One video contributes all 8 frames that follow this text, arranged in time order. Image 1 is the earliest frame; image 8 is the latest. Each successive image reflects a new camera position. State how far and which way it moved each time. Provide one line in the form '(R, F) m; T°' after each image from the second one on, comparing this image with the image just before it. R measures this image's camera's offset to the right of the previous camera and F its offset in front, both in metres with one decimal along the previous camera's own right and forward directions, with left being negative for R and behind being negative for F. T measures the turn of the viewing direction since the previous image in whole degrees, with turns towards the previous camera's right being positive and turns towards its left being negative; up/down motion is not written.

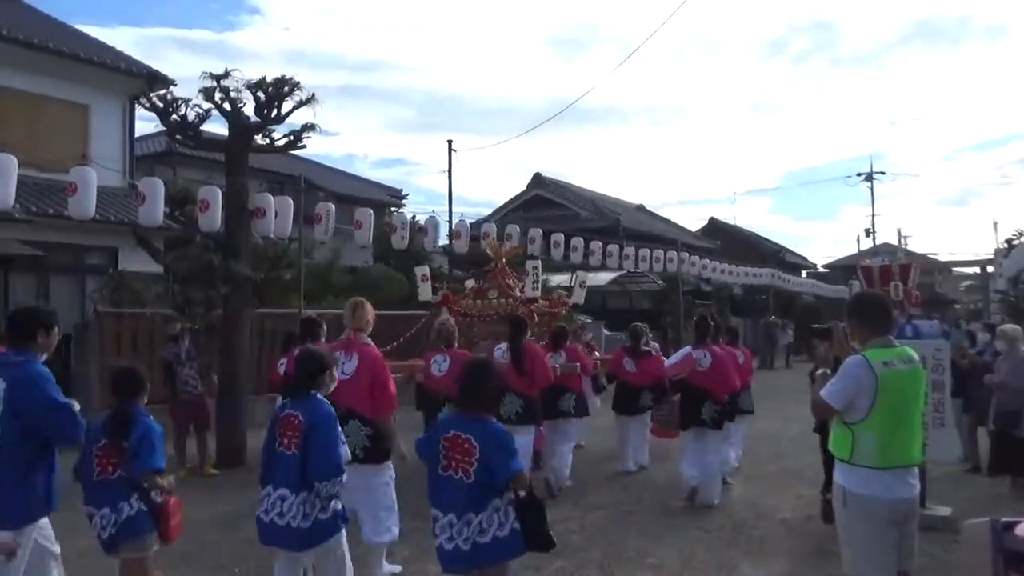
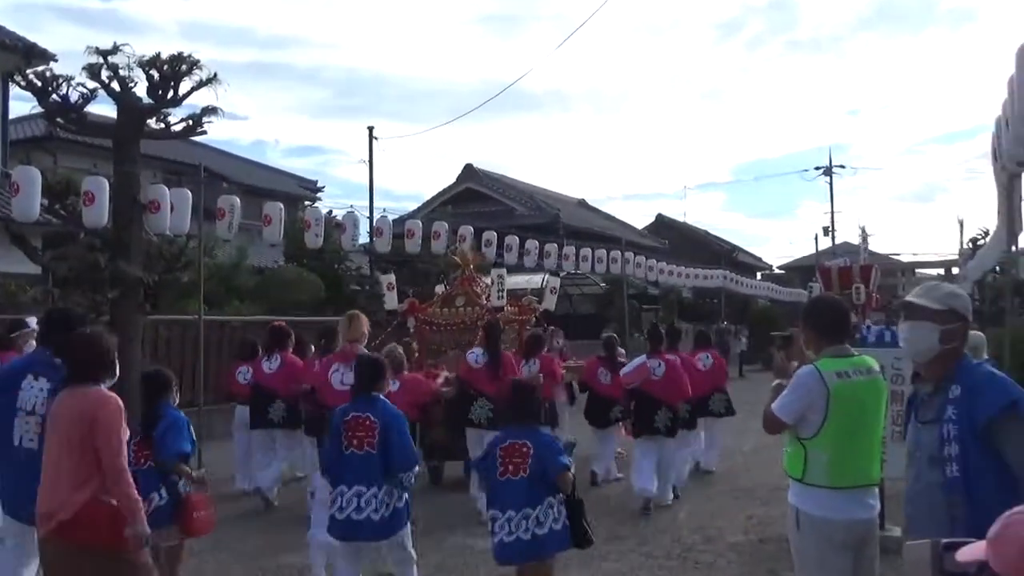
(+0.6, +0.6) m; +1°
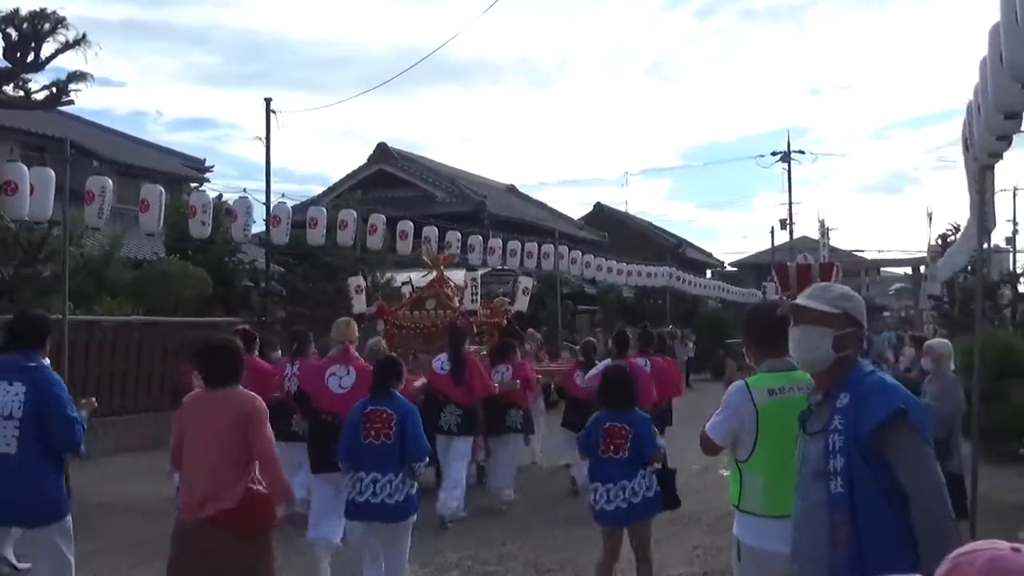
(+0.4, +0.9) m; +3°
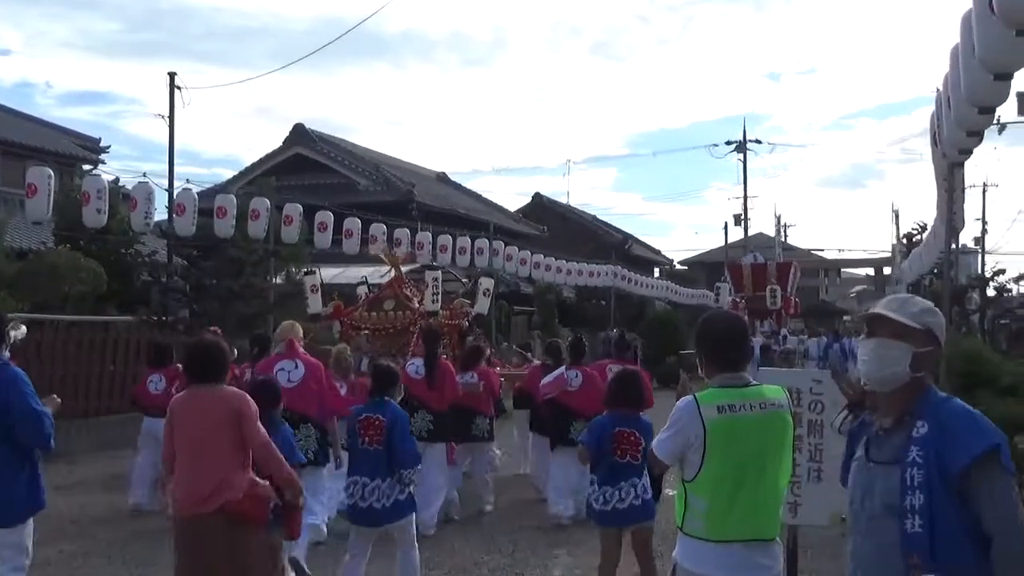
(+0.4, +0.6) m; +2°
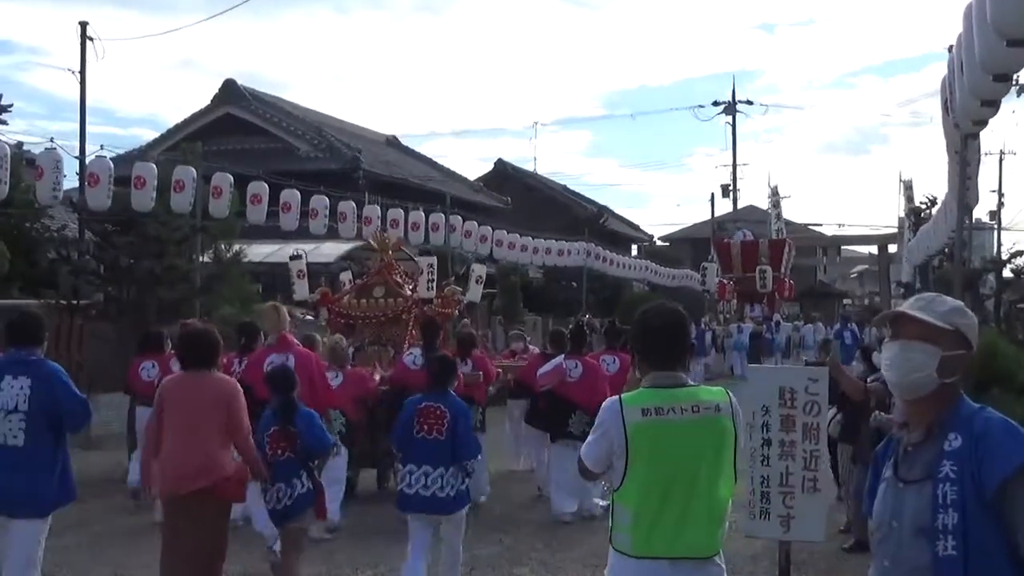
(+0.2, +0.7) m; +1°
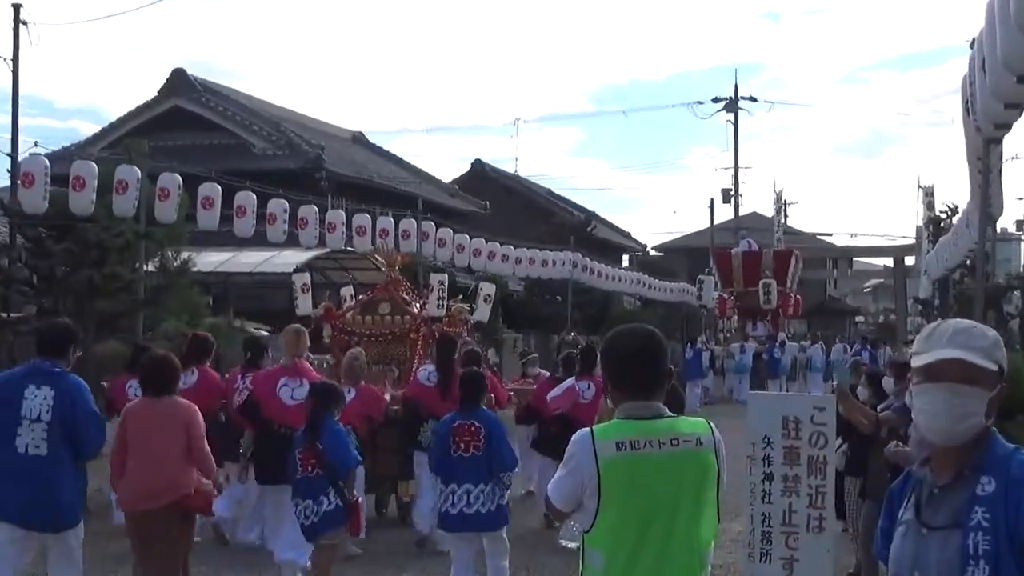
(+0.1, +0.5) m; 0°
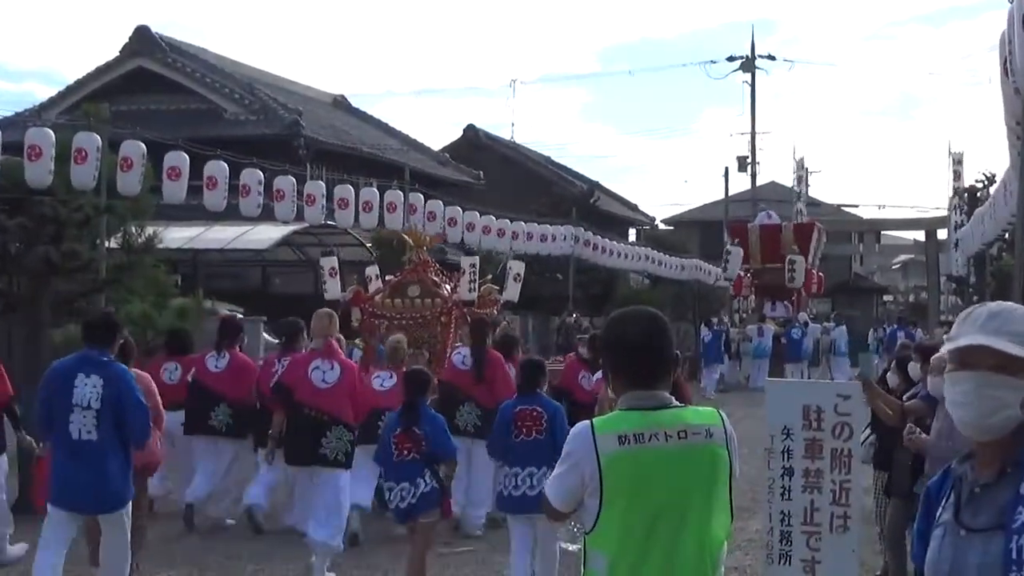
(0.0, +0.4) m; 0°
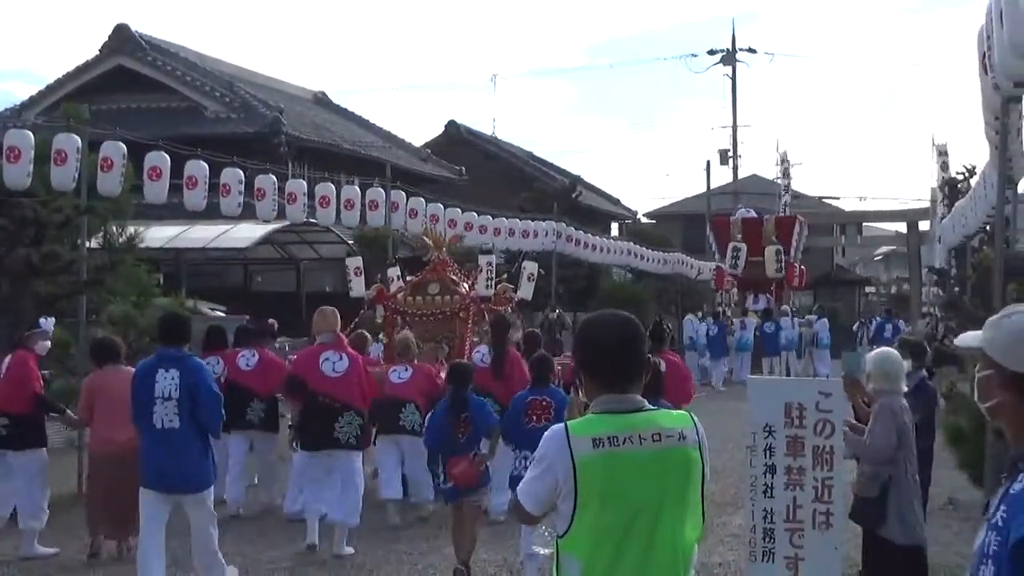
(+0.1, 0.0) m; 0°
